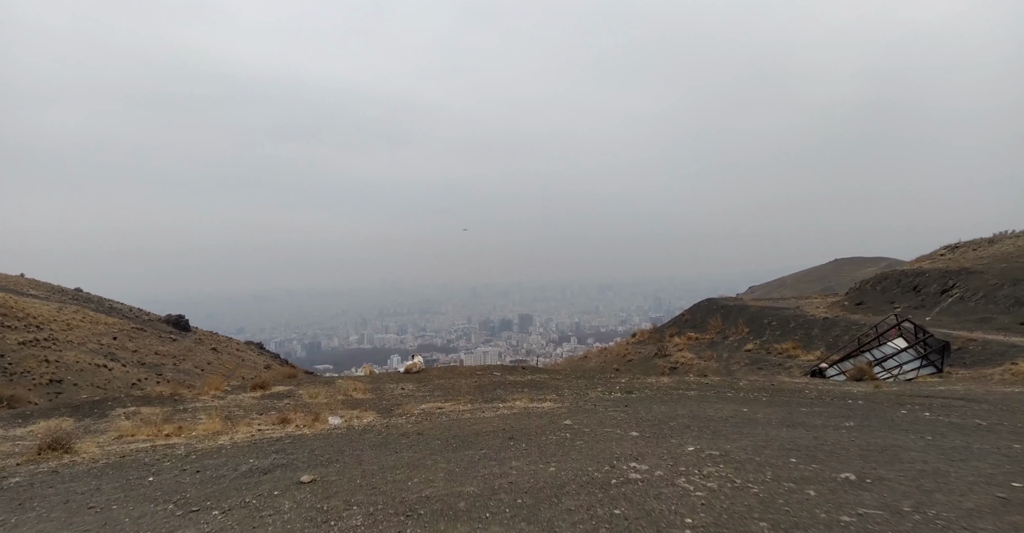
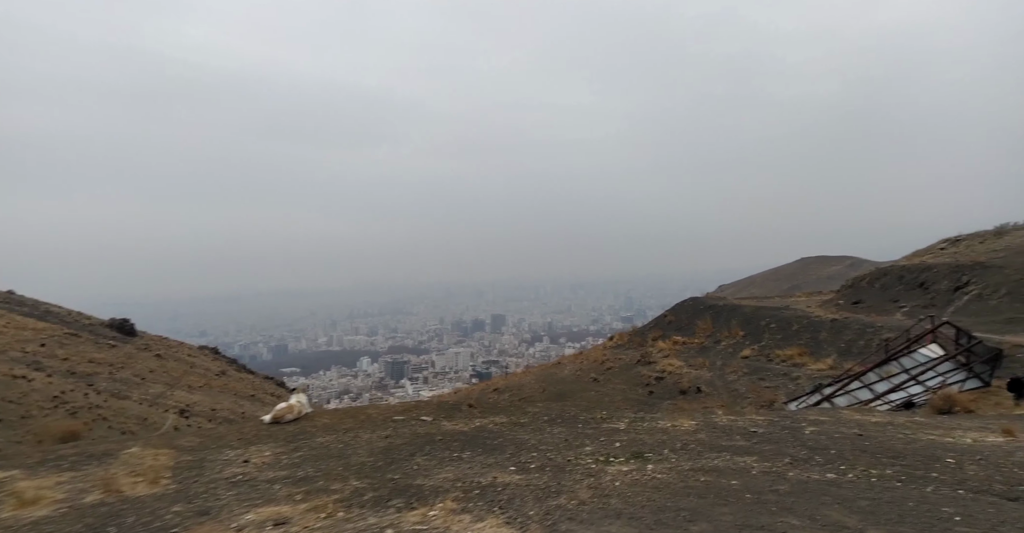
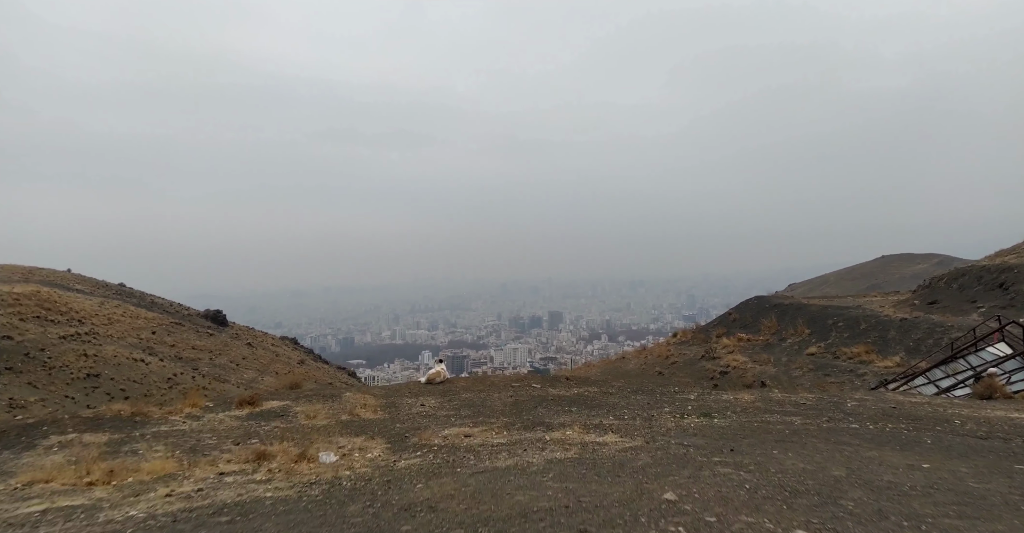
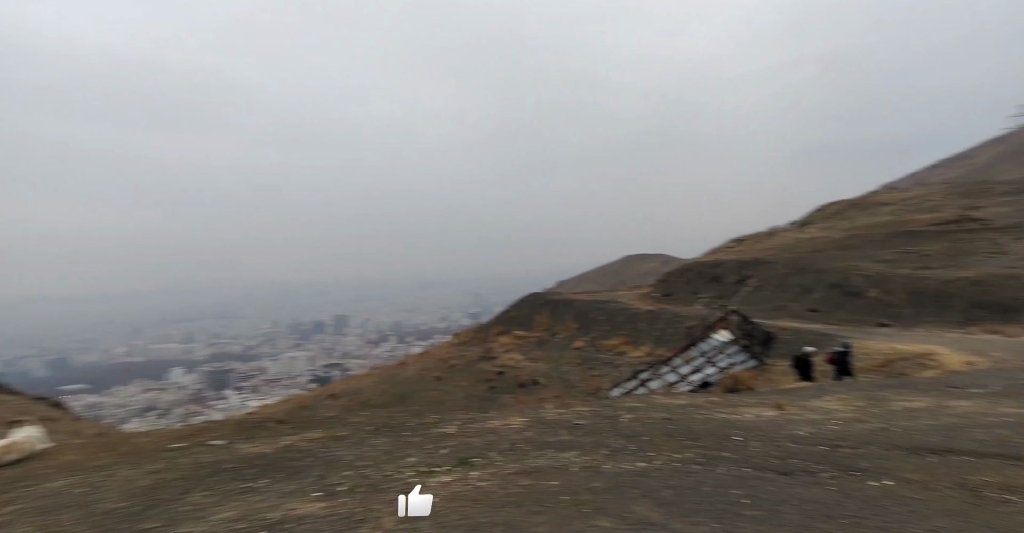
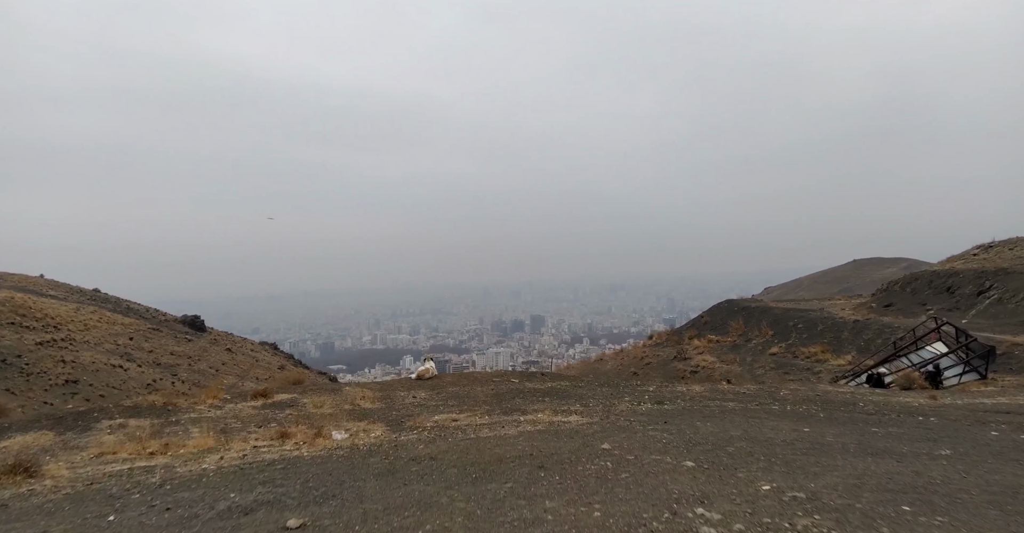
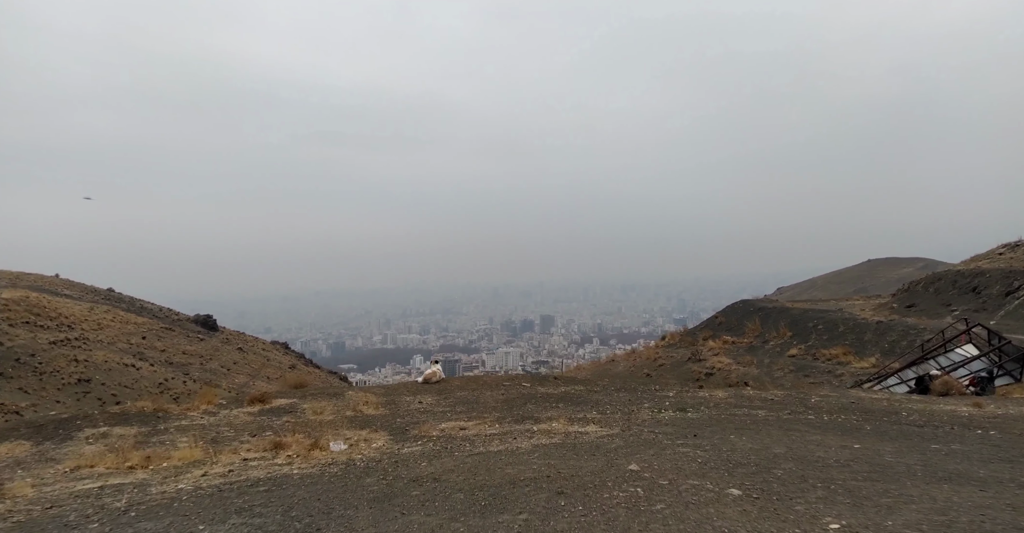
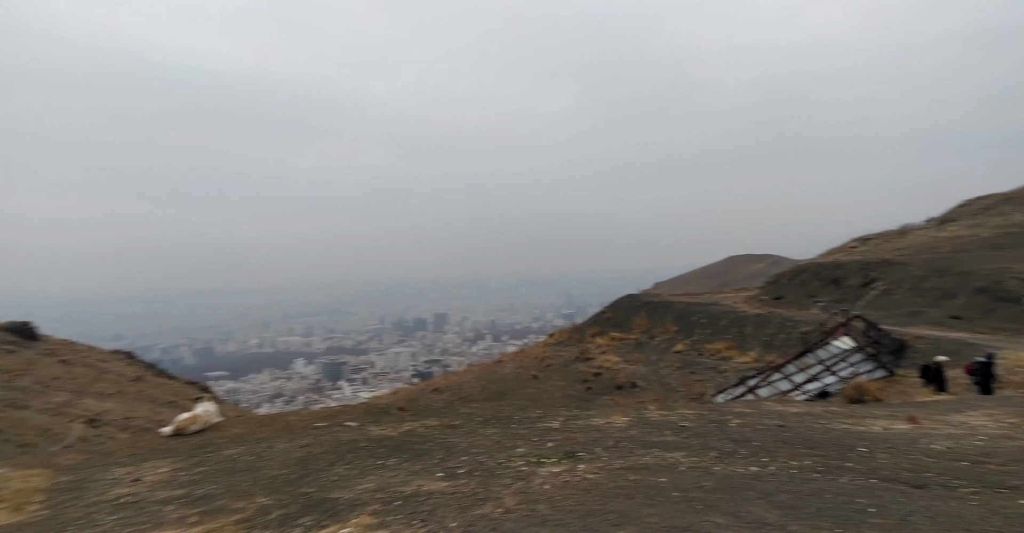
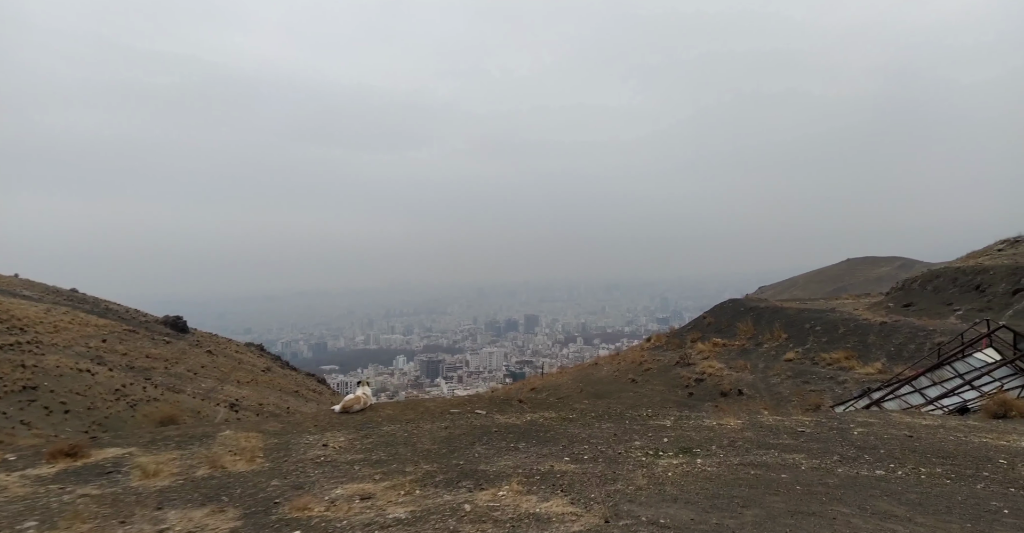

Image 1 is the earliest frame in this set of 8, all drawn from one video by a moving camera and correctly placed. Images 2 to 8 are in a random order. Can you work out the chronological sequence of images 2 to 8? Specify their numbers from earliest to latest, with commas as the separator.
5, 6, 3, 8, 2, 7, 4
